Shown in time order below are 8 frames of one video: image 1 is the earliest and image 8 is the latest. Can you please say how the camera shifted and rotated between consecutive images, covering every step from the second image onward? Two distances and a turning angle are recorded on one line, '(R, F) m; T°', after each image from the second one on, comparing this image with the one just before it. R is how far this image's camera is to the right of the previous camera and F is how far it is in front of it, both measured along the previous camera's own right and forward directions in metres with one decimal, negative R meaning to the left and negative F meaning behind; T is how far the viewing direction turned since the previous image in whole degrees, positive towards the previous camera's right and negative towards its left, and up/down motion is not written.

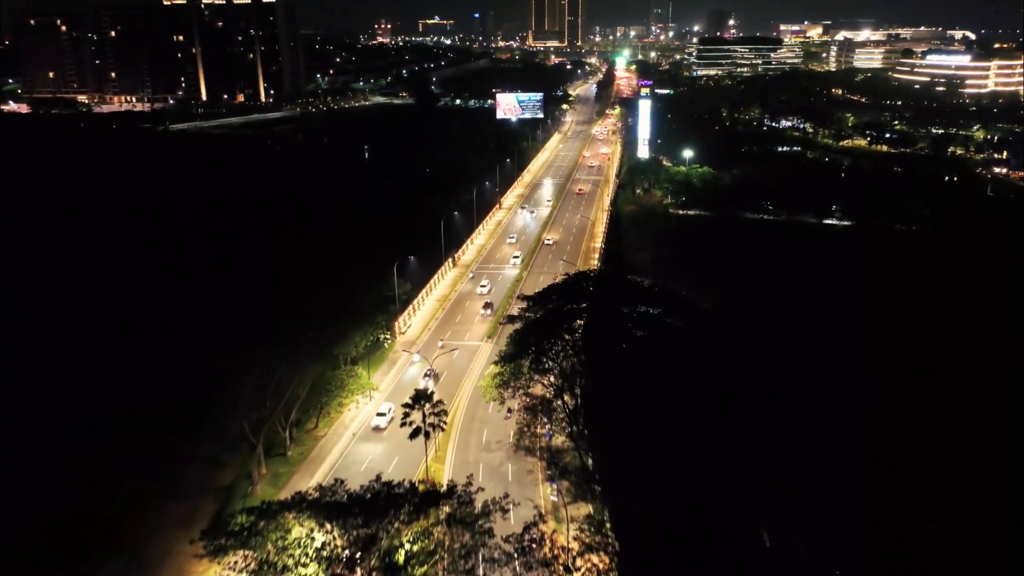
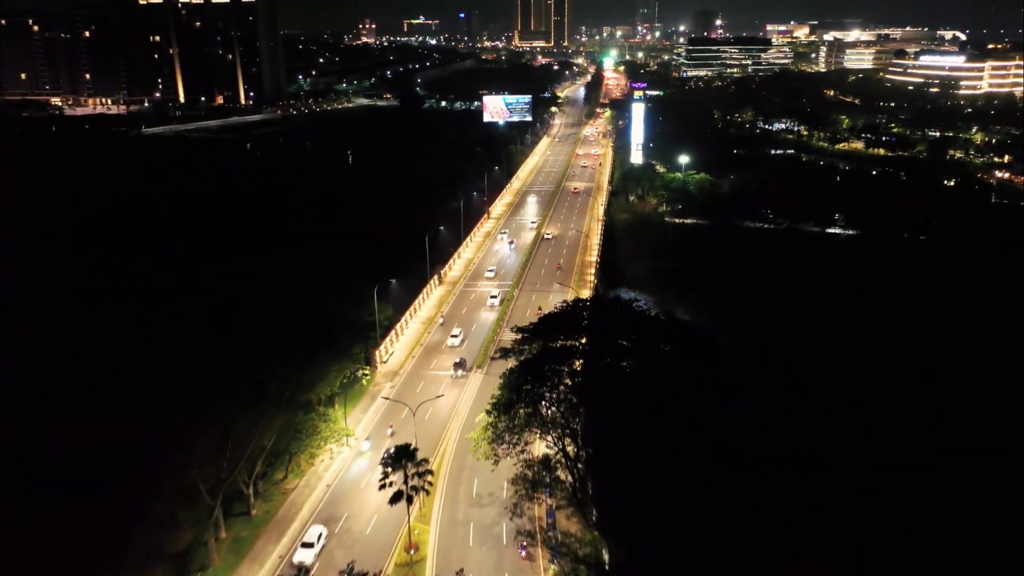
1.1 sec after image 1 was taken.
(-0.2, +2.6) m; +1°
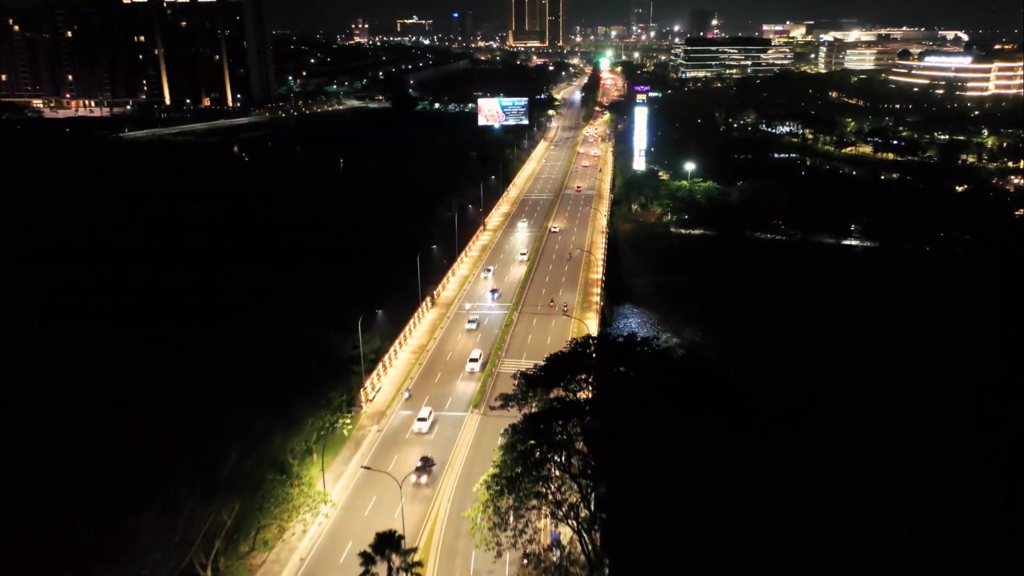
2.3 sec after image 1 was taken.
(-0.2, +3.0) m; 0°
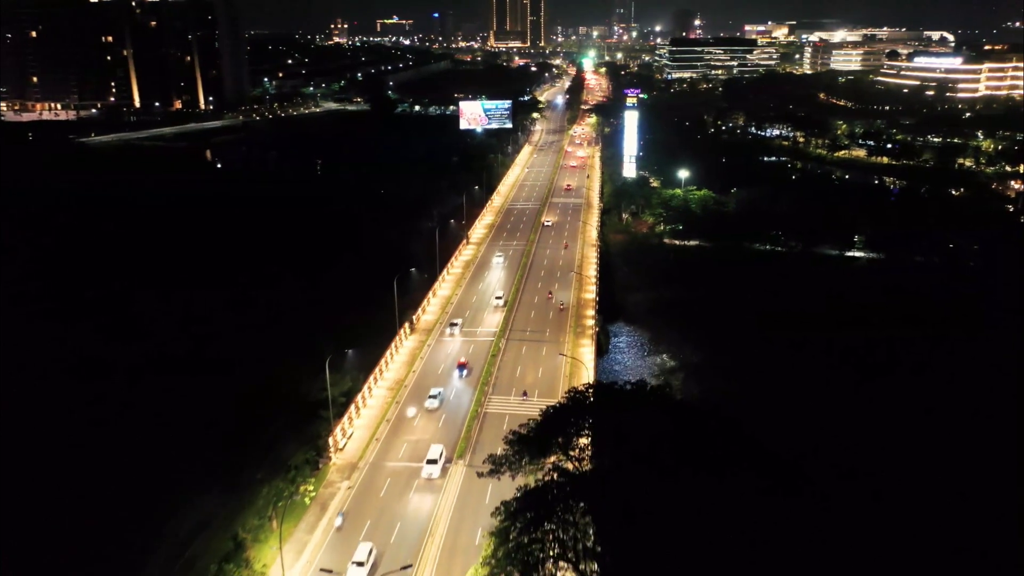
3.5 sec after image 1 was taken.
(-0.1, +3.0) m; +1°
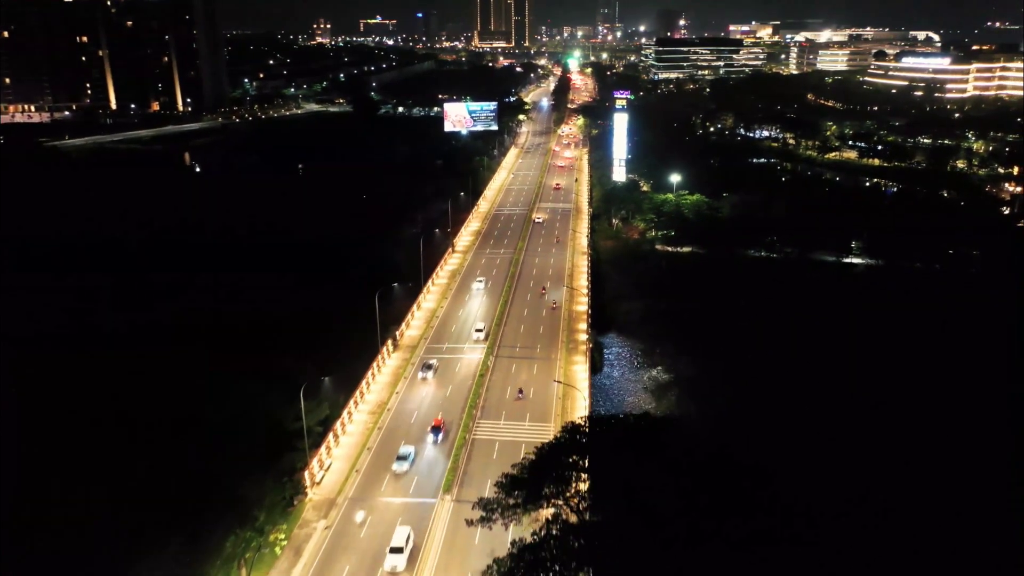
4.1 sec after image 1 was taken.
(-0.1, +1.7) m; +1°
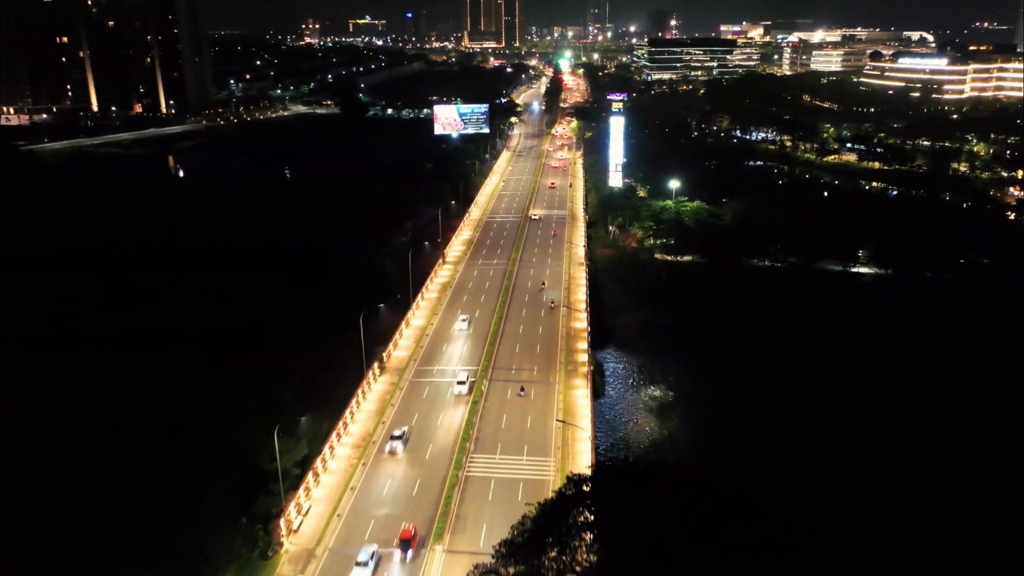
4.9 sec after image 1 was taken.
(-0.1, +2.0) m; +1°
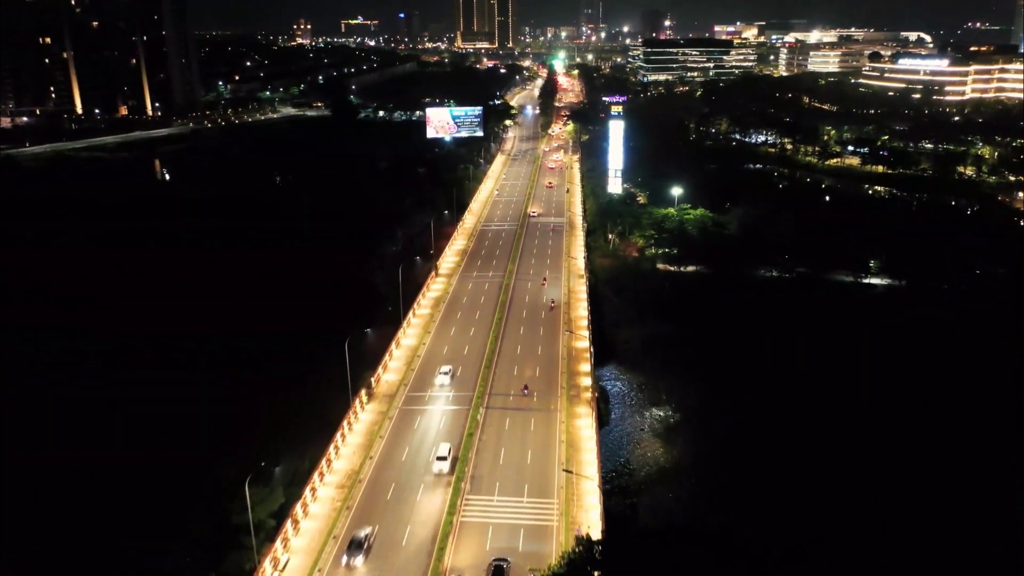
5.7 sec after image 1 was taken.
(-0.2, +2.0) m; +1°
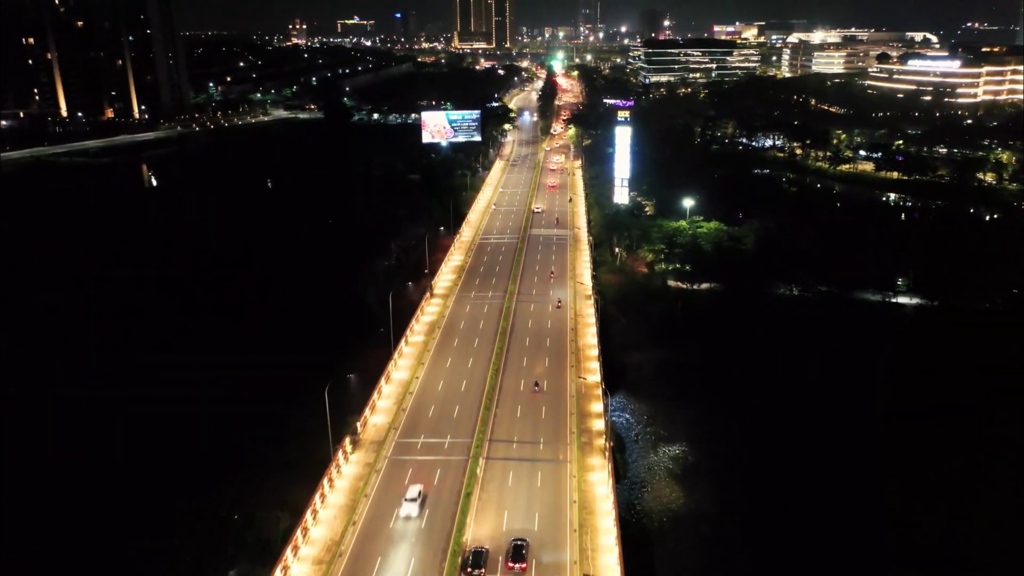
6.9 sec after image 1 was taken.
(-0.2, +3.0) m; 0°
